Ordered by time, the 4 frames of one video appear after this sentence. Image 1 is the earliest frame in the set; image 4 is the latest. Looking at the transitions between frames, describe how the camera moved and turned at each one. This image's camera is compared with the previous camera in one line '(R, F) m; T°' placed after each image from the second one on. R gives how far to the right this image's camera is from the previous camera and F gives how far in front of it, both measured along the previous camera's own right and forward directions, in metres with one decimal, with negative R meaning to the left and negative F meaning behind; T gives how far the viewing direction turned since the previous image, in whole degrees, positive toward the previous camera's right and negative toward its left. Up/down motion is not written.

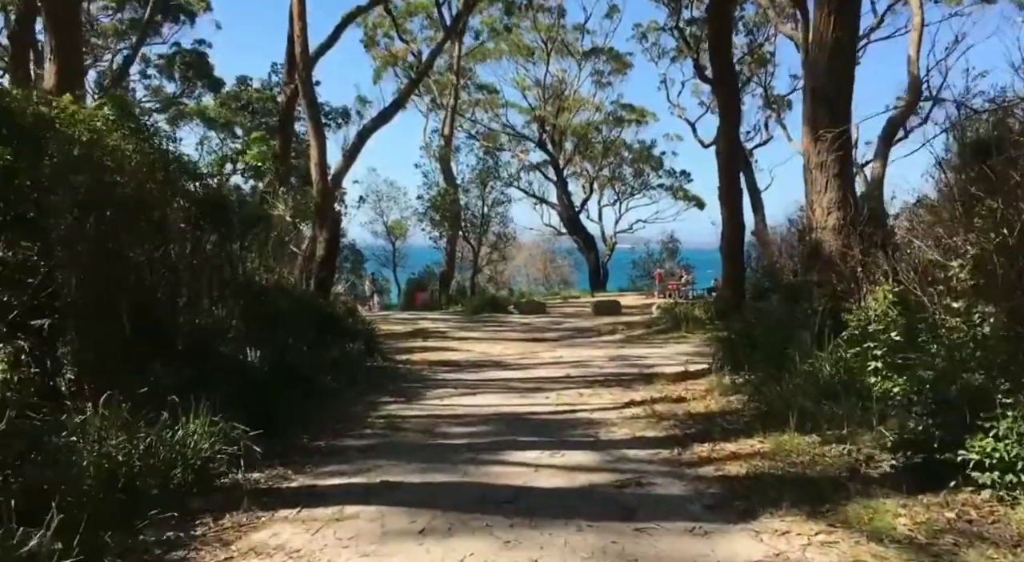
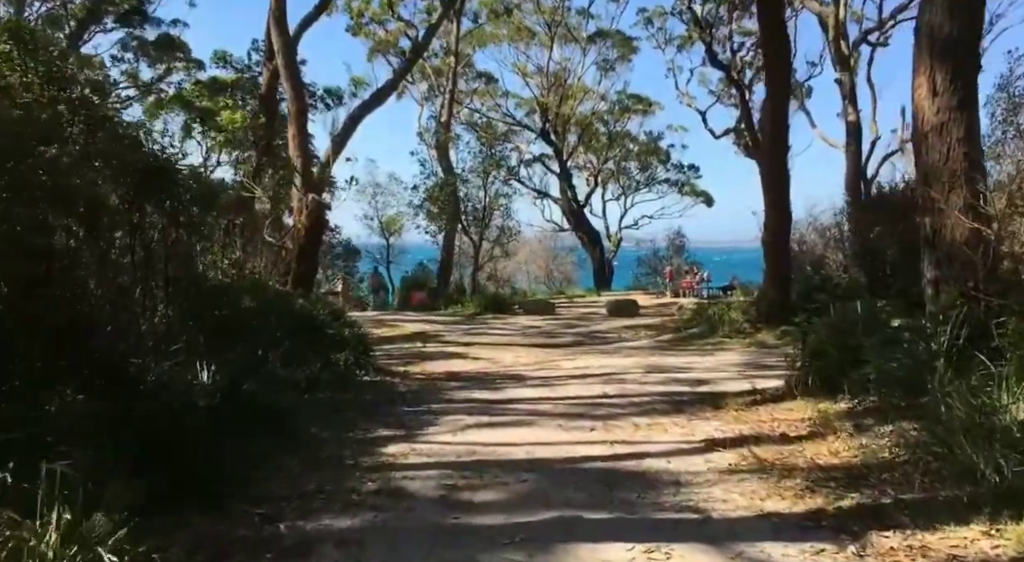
(-0.3, +2.1) m; 0°
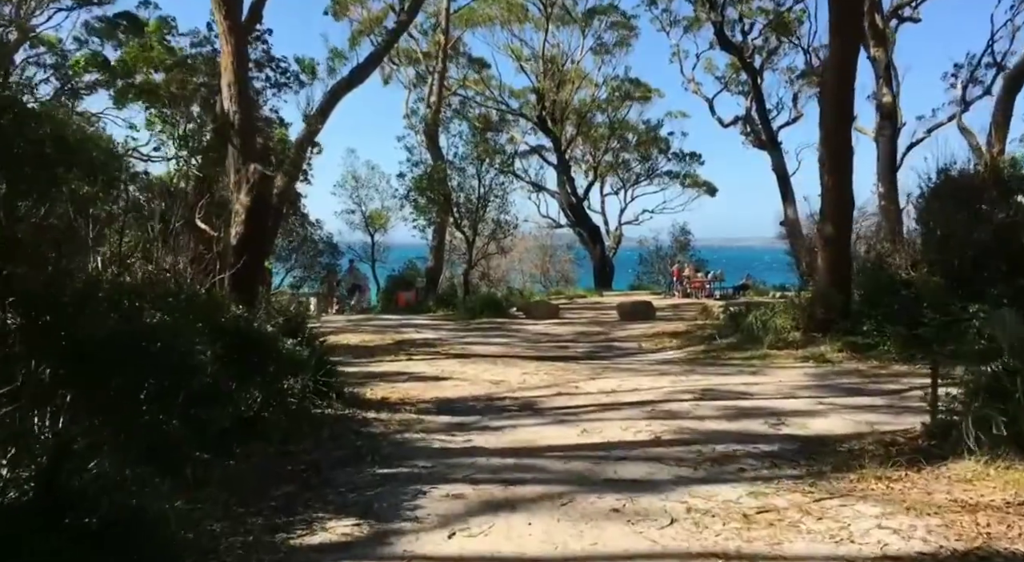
(-0.2, +2.6) m; +1°
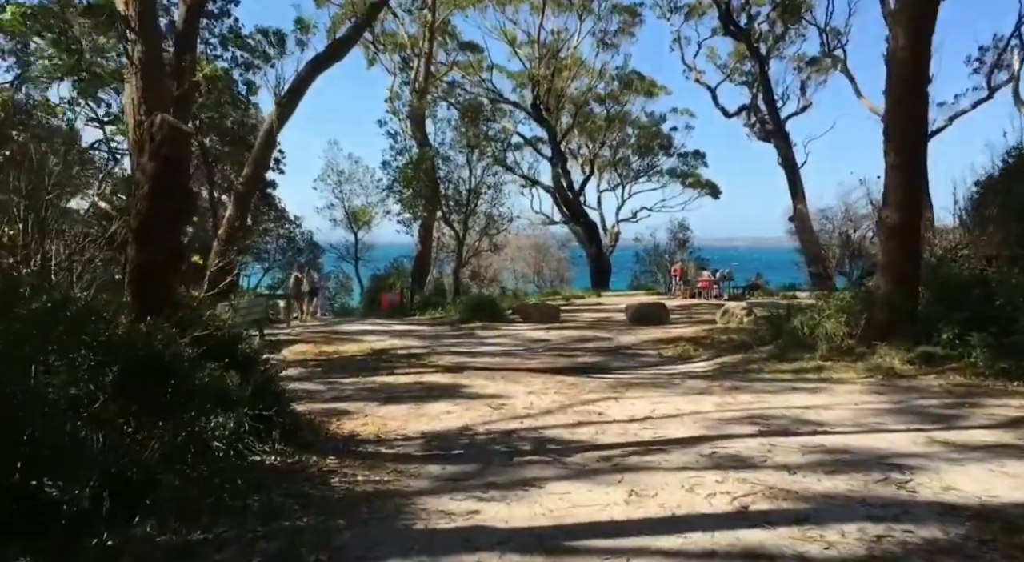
(-0.1, +2.1) m; +1°
